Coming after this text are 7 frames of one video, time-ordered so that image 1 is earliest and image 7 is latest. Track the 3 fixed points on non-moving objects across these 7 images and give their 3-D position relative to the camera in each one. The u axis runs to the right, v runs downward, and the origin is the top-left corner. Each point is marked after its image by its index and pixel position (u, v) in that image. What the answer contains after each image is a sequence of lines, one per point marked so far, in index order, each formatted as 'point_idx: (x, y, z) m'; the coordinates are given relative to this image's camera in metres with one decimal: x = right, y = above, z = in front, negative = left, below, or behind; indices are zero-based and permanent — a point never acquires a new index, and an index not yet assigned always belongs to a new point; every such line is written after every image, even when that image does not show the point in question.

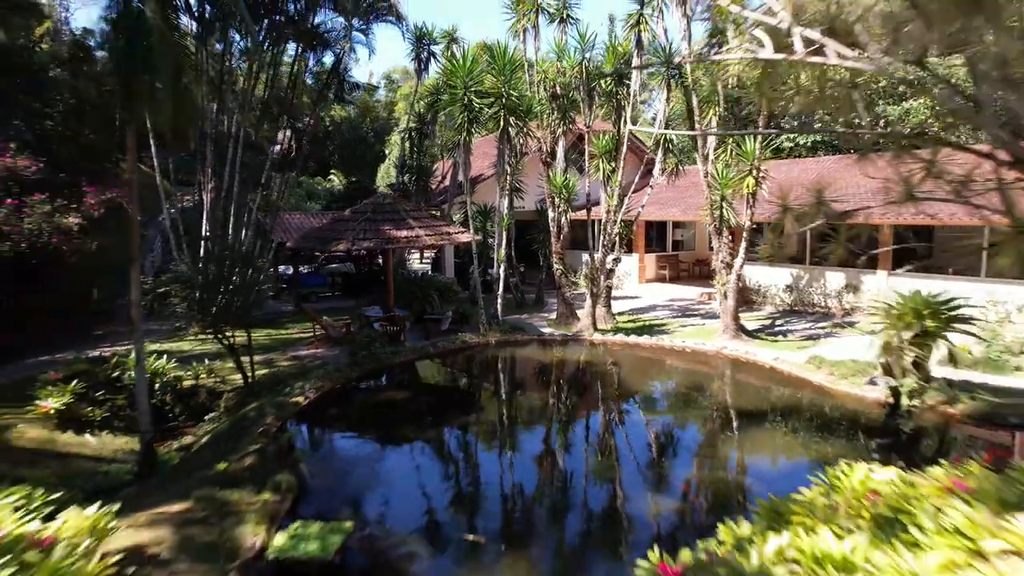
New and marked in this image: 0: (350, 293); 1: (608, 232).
0: (-4.2, -0.2, +17.7) m
1: (+1.9, +1.0, +13.8) m
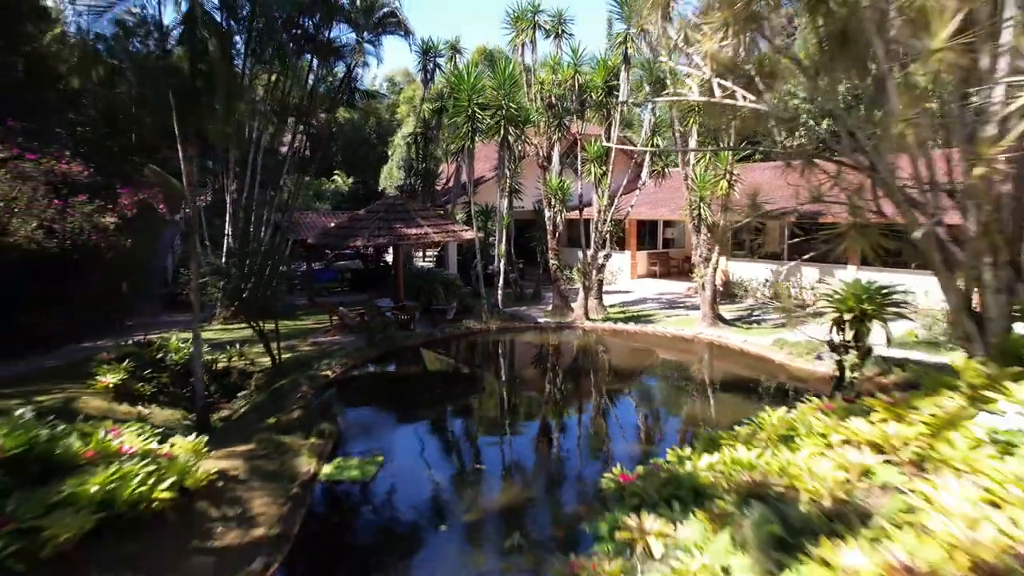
0: (-4.2, 0.0, +19.0) m
1: (+1.8, +1.2, +15.1) m
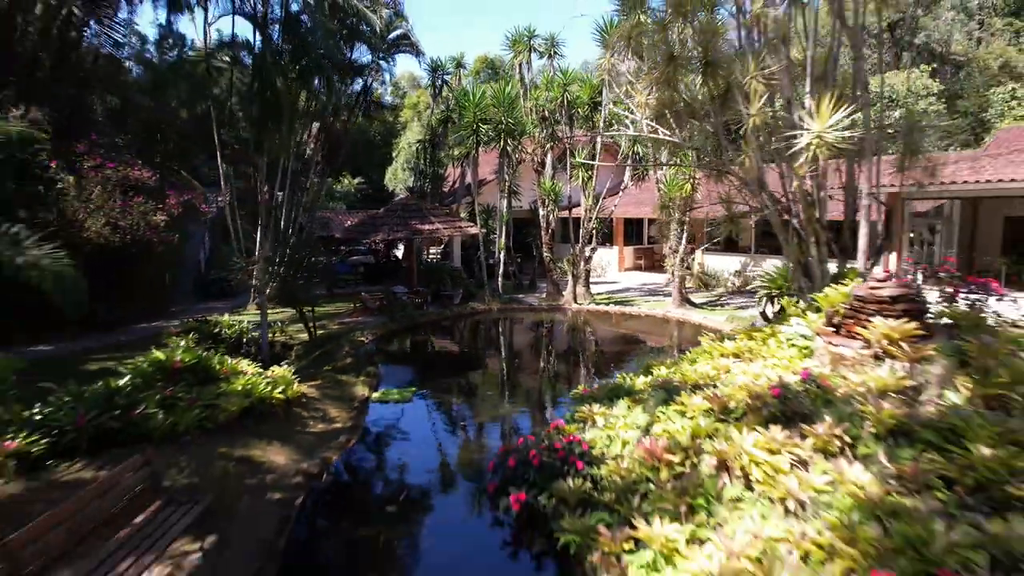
0: (-4.2, +0.2, +21.3) m
1: (+1.8, +1.5, +17.5) m
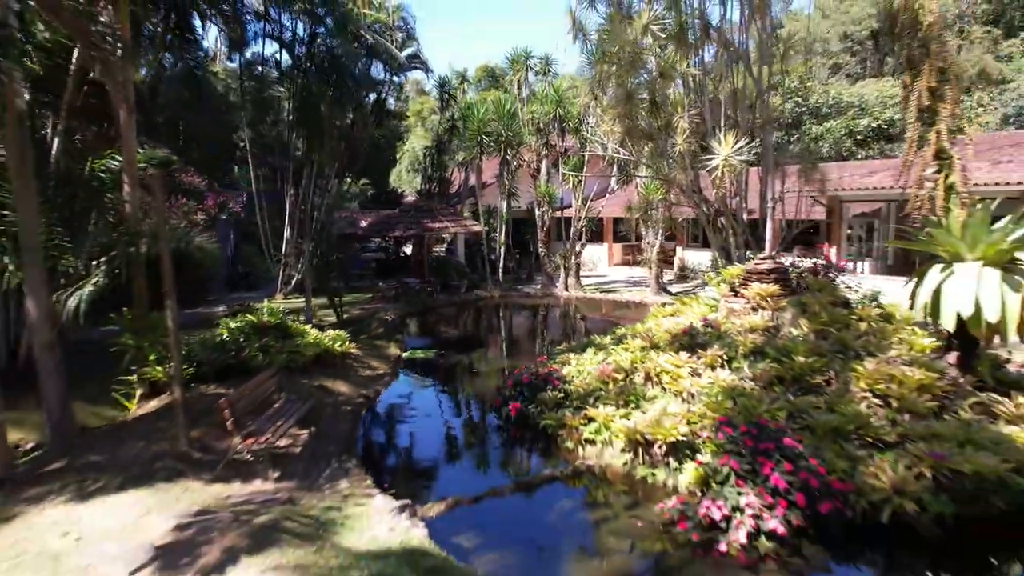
0: (-4.3, +0.5, +23.7) m
1: (+1.8, +1.7, +19.8) m
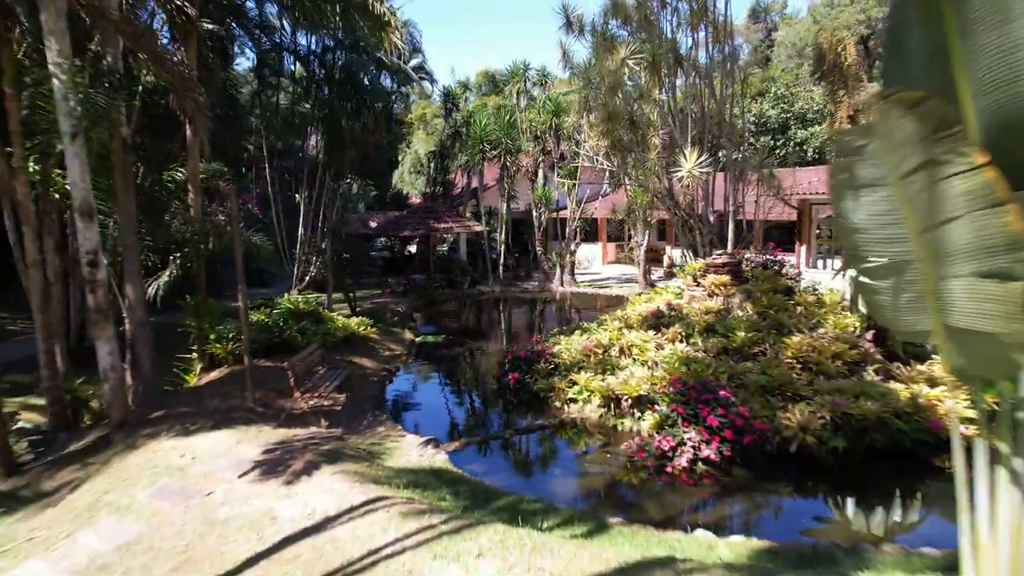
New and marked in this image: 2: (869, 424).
0: (-4.3, +0.6, +25.2) m
1: (+1.8, +1.8, +21.3) m
2: (+3.2, -1.2, +6.3) m
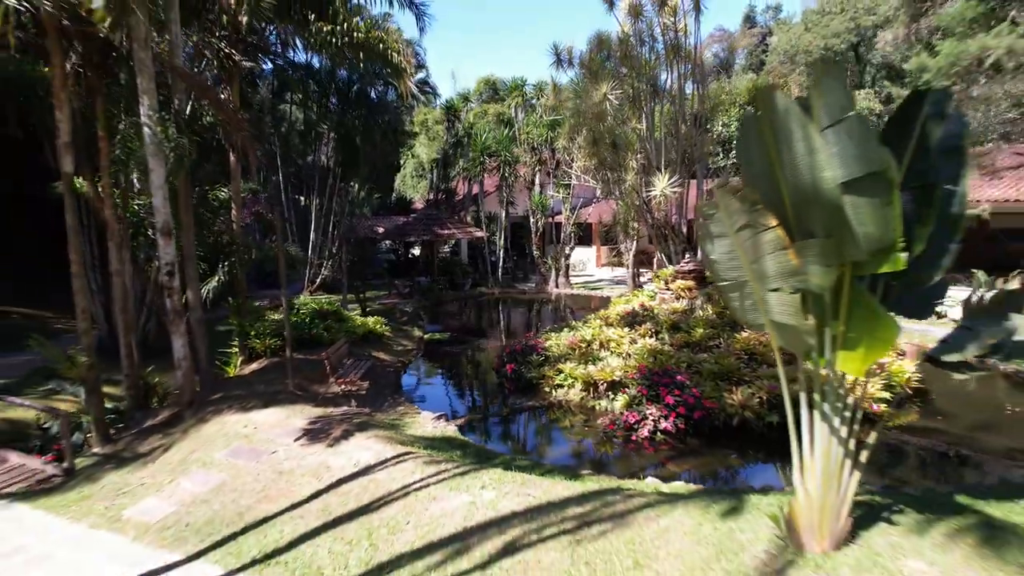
0: (-4.3, +0.6, +26.7) m
1: (+1.7, +1.8, +22.8) m
2: (+3.1, -1.2, +7.8) m
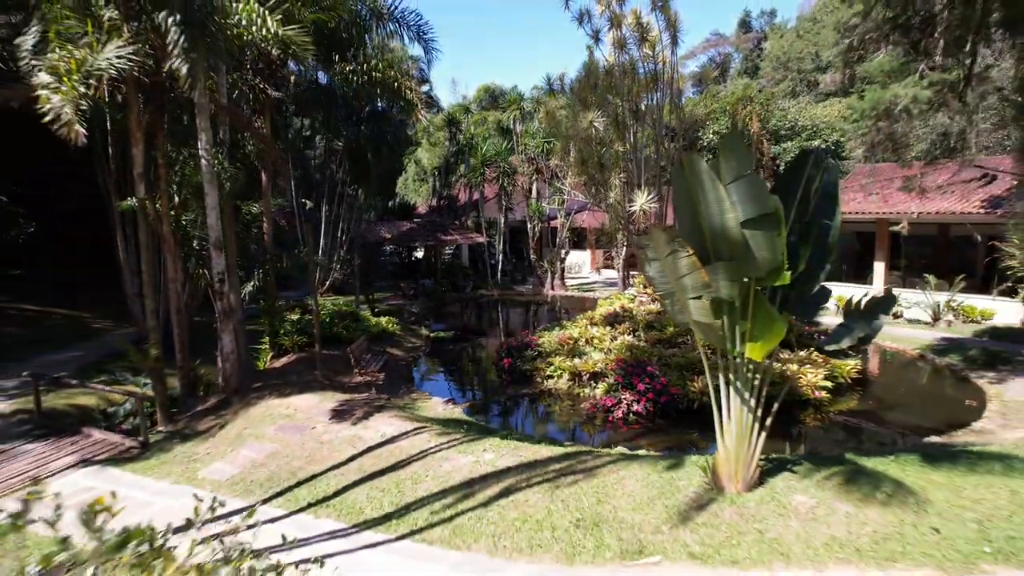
0: (-4.4, +0.5, +28.1) m
1: (+1.7, +1.7, +24.3) m
2: (+3.1, -1.3, +9.3) m
